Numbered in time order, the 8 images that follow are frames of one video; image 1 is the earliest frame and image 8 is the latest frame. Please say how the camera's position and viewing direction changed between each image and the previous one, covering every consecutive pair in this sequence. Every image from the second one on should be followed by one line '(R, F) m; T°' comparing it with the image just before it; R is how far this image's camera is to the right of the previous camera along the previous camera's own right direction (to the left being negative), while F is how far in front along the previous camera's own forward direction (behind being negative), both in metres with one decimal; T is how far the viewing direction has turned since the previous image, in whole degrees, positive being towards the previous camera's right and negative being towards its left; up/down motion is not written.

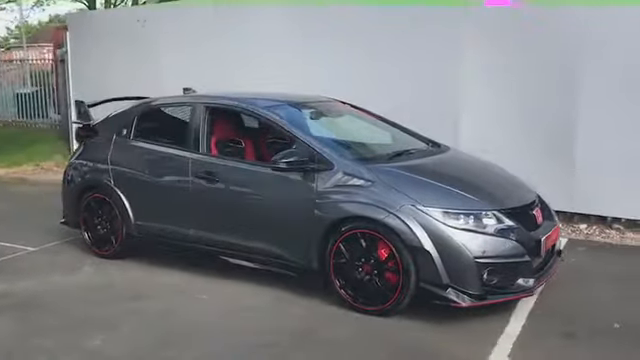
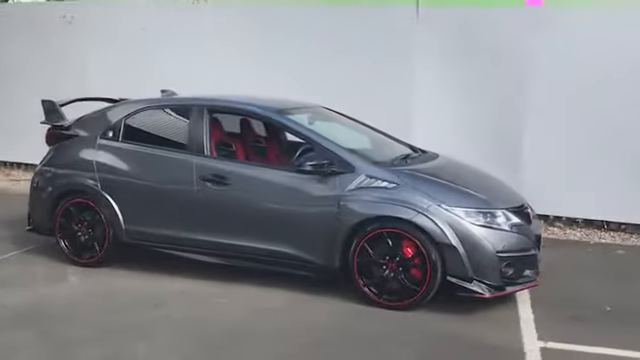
(-1.5, 0.0) m; +12°
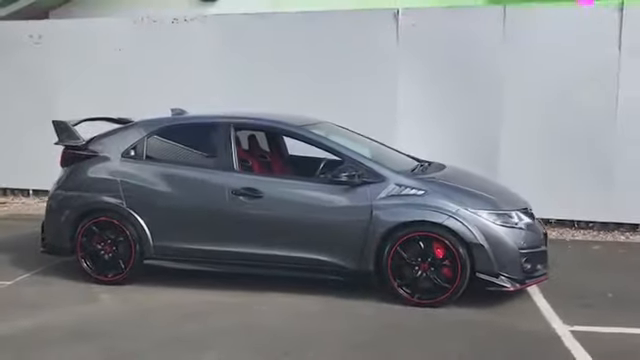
(-1.1, -0.3) m; +7°
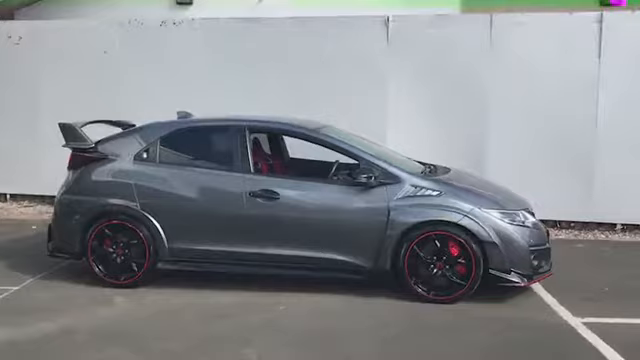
(-0.7, -0.1) m; +5°
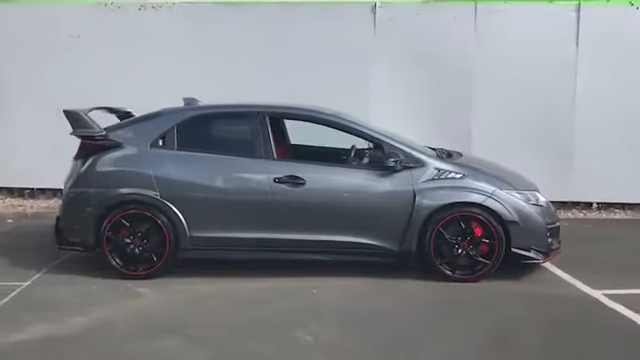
(-1.0, 0.0) m; +7°
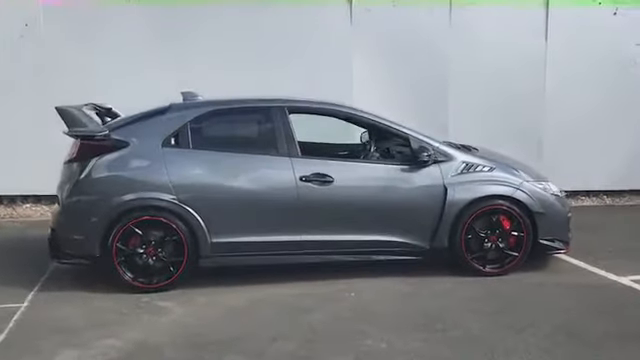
(-1.3, +0.5) m; +9°
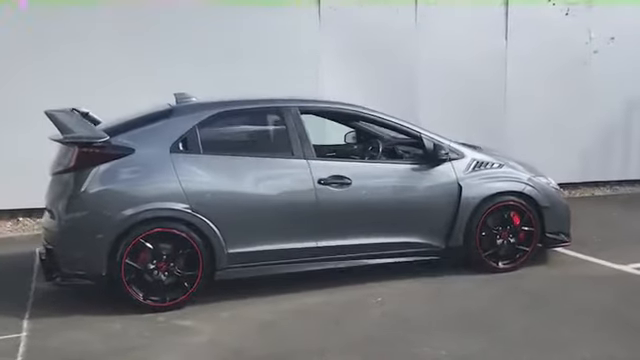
(-1.1, +0.4) m; +9°
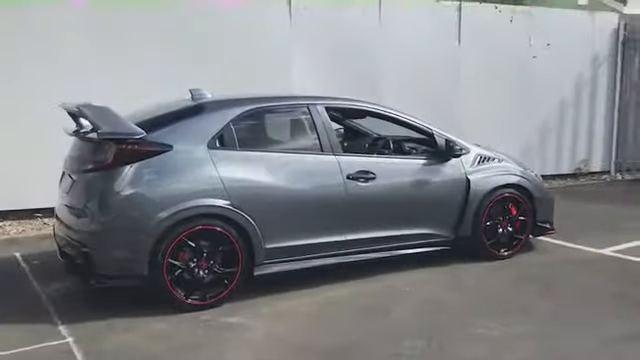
(-1.4, 0.0) m; +10°
